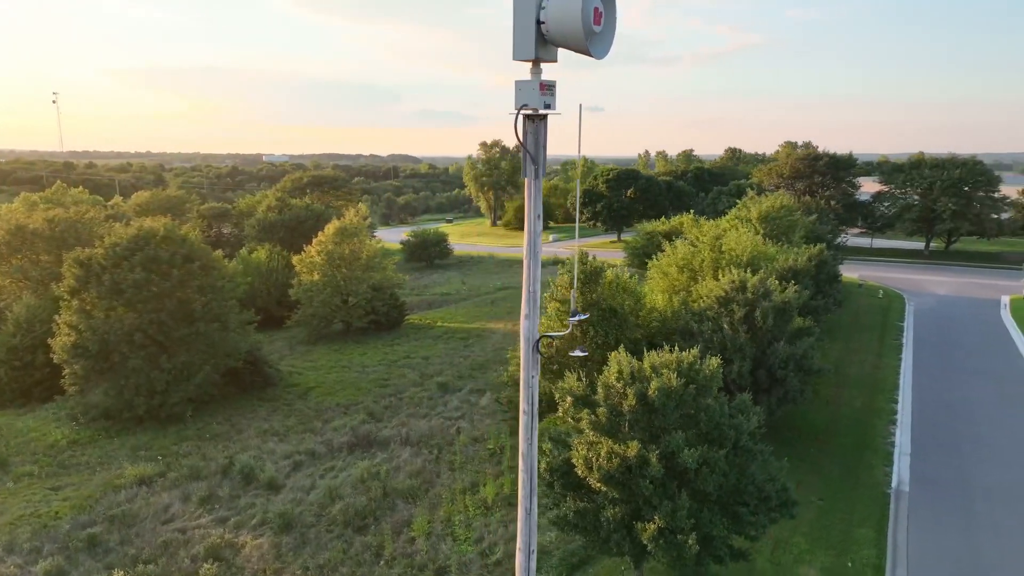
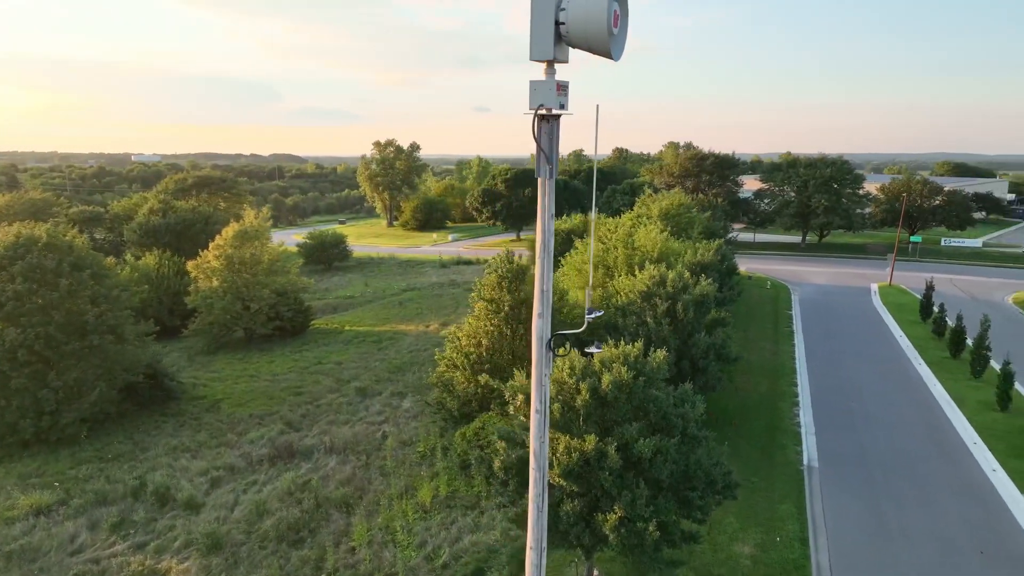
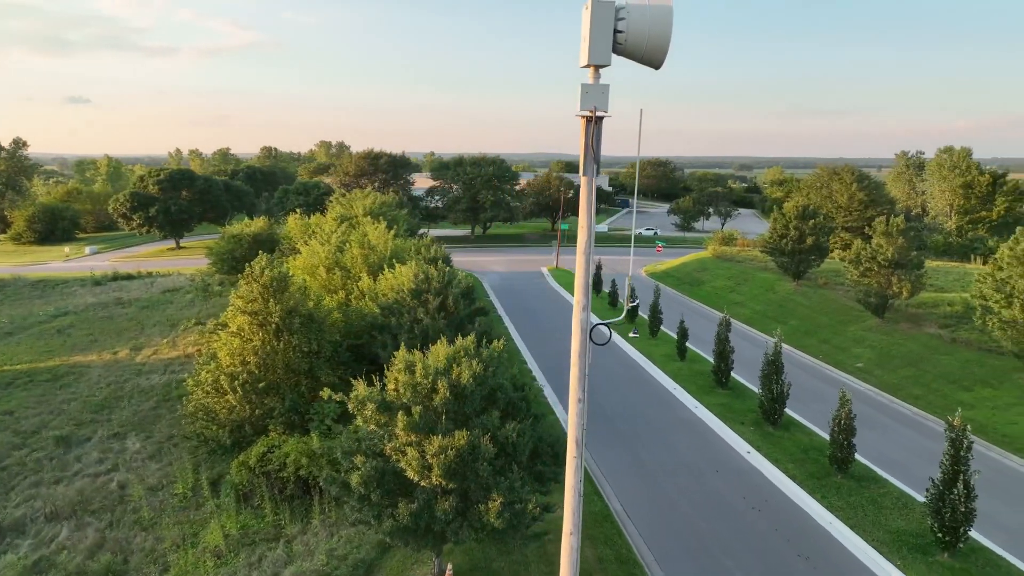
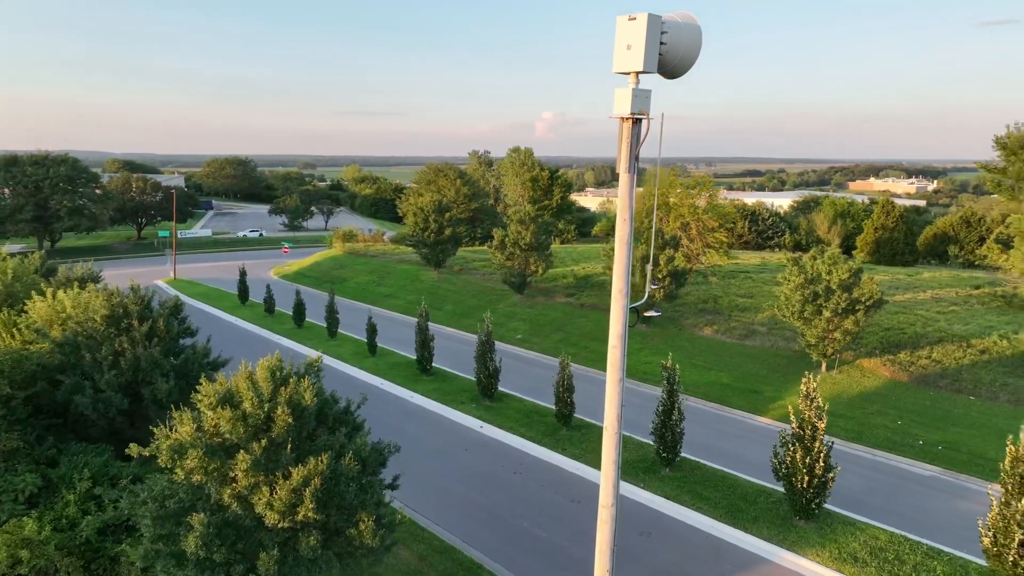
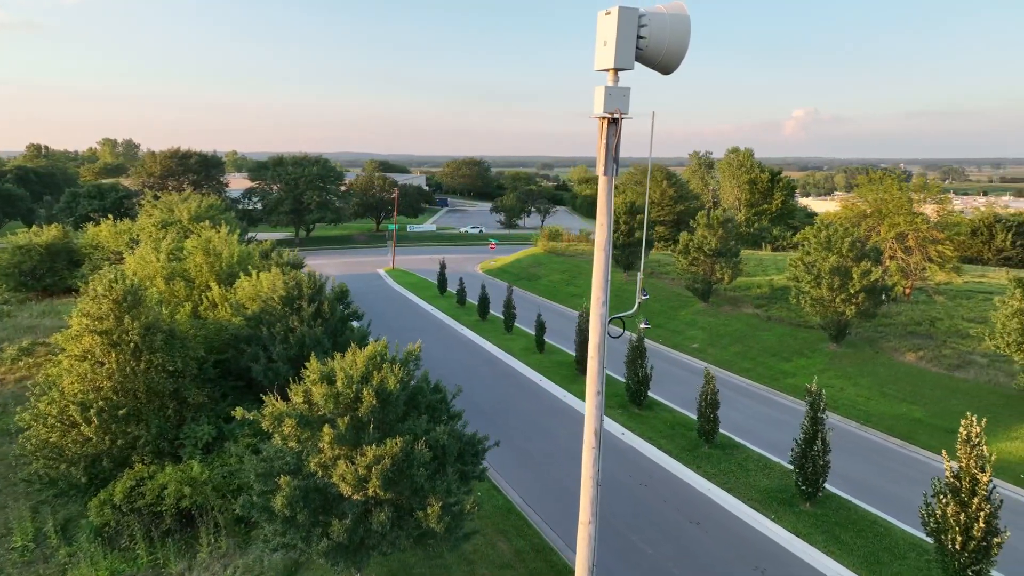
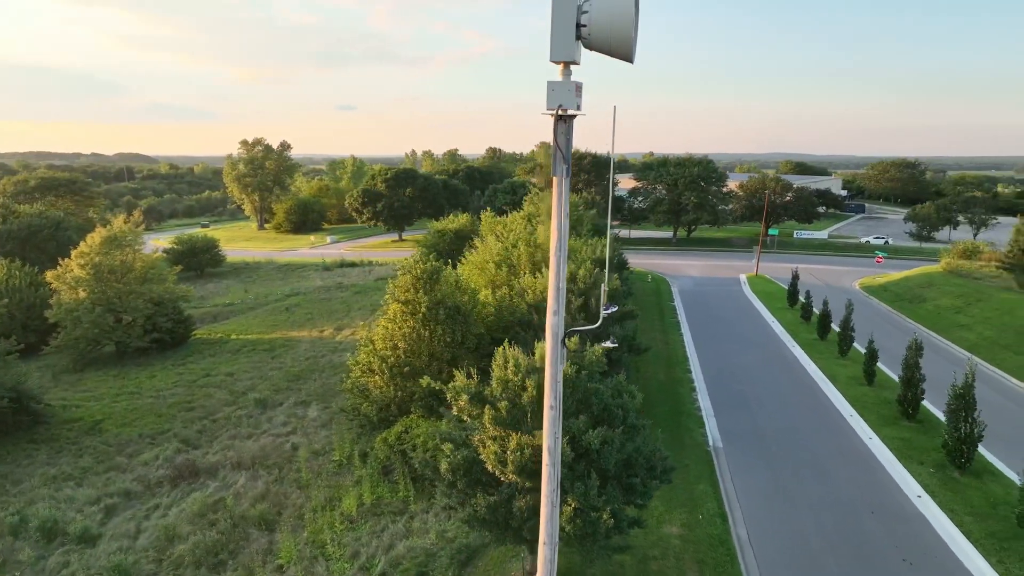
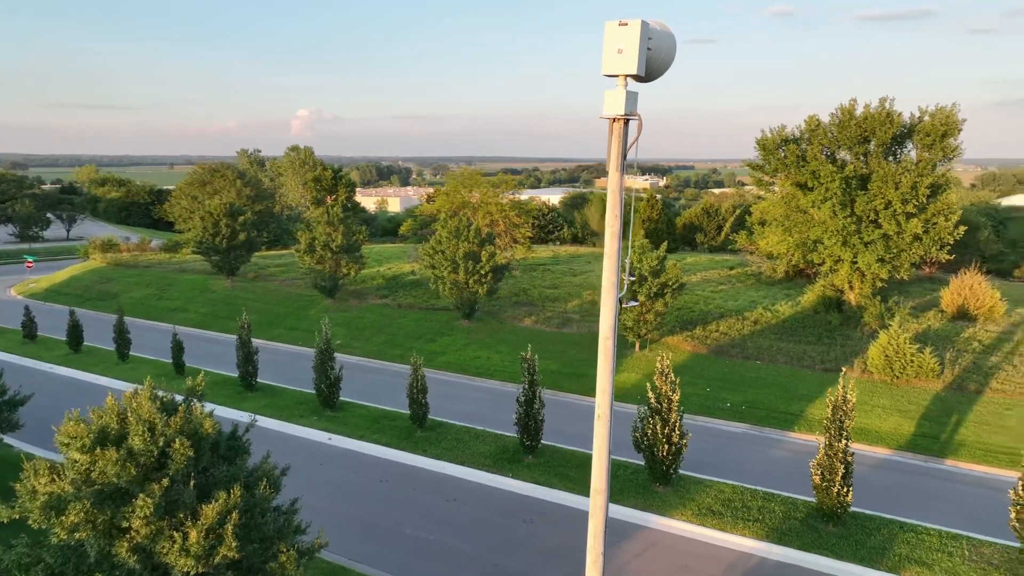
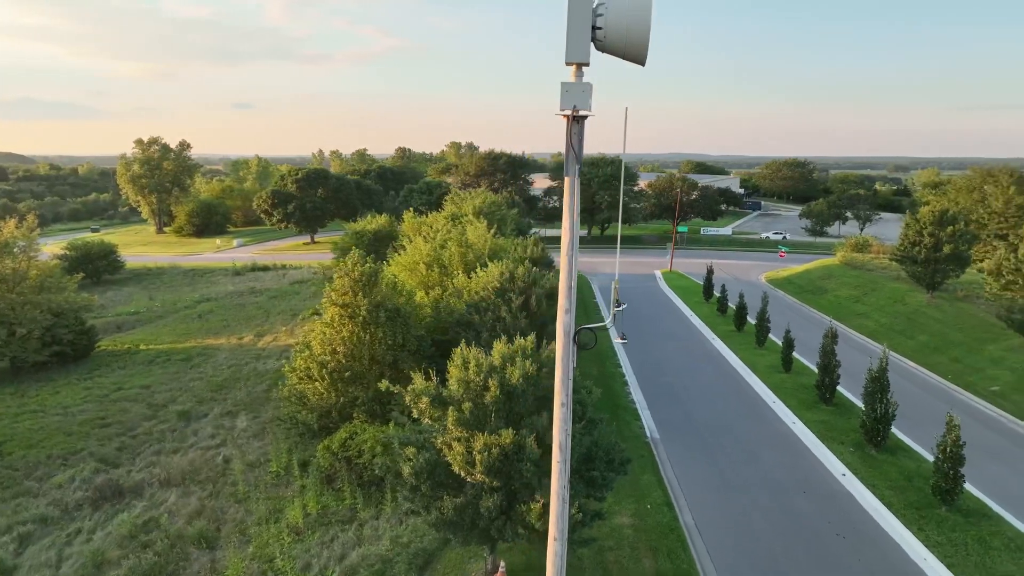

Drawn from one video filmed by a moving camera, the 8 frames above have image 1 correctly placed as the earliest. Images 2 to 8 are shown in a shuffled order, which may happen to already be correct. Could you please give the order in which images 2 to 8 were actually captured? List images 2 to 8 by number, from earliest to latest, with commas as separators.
2, 6, 8, 3, 5, 4, 7
